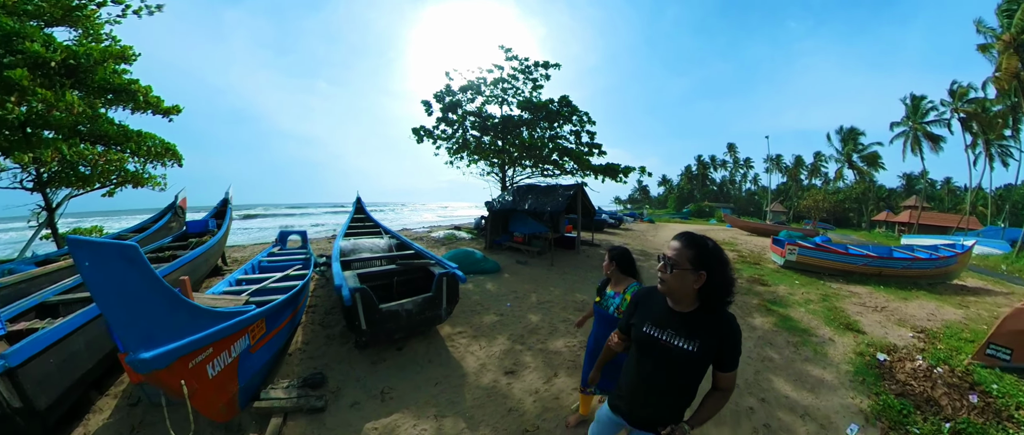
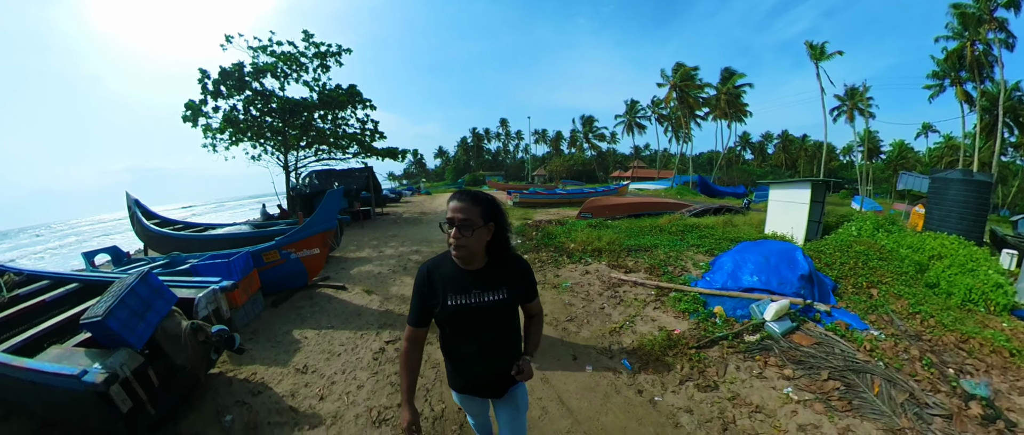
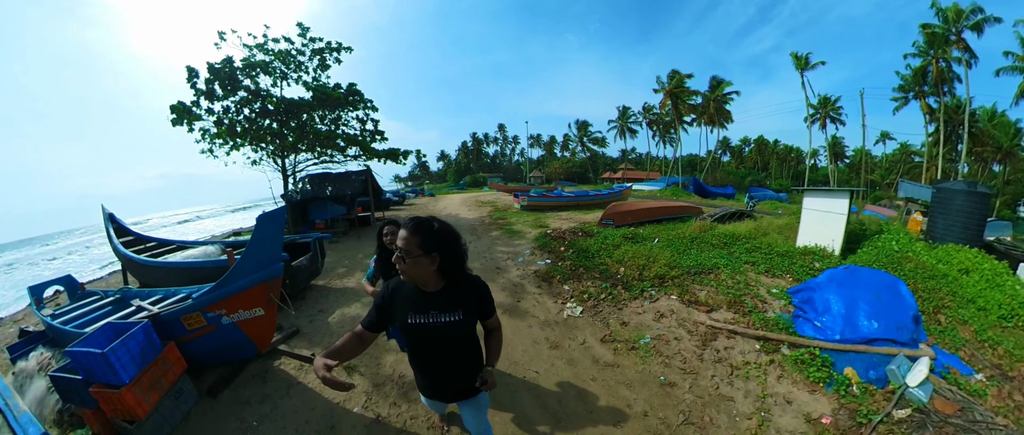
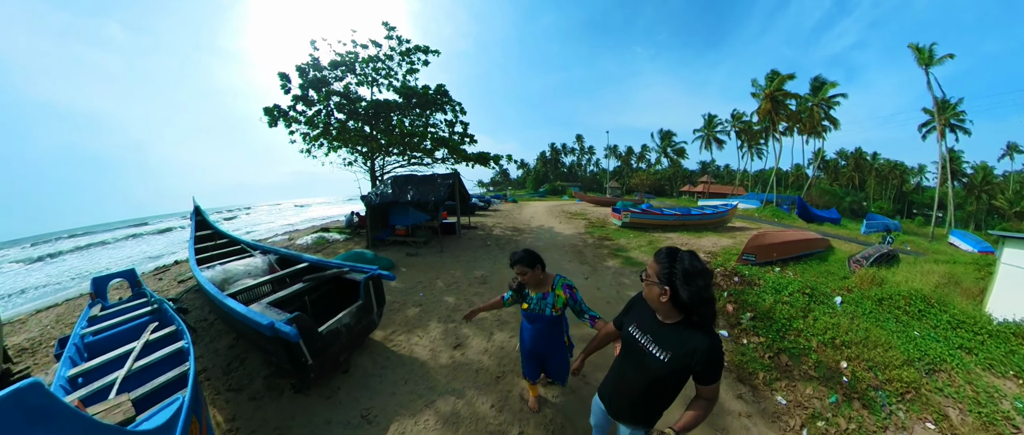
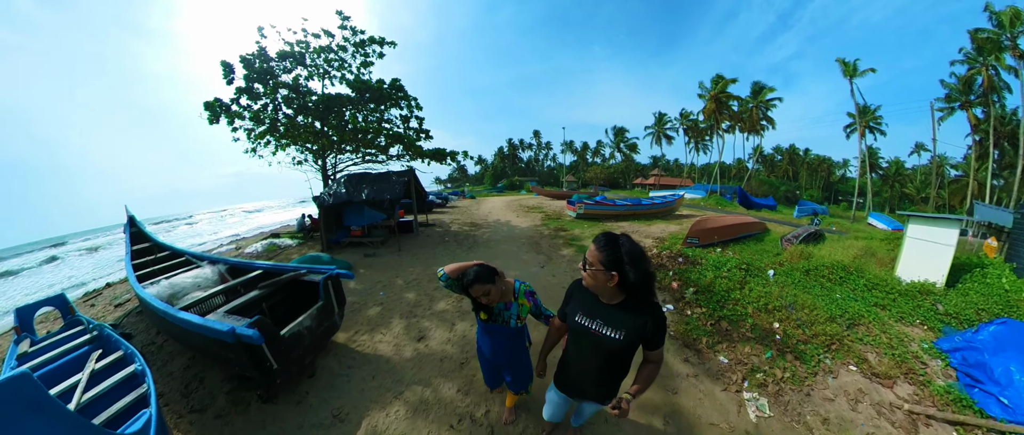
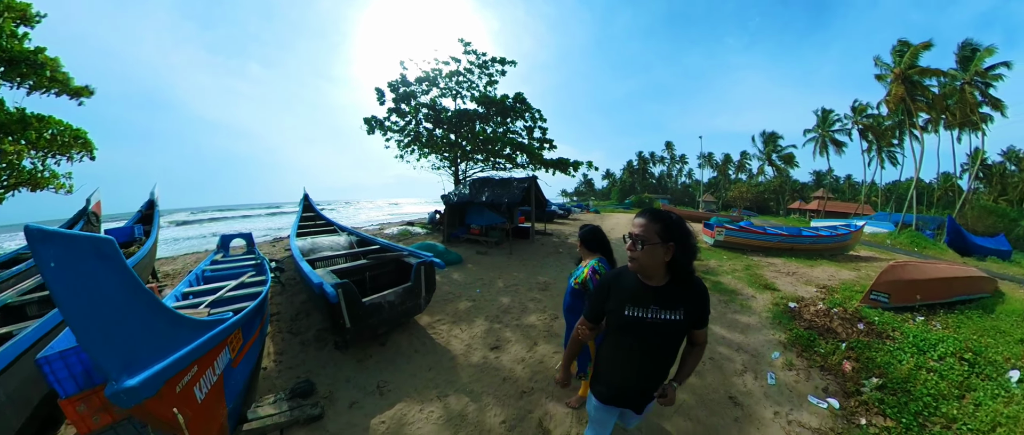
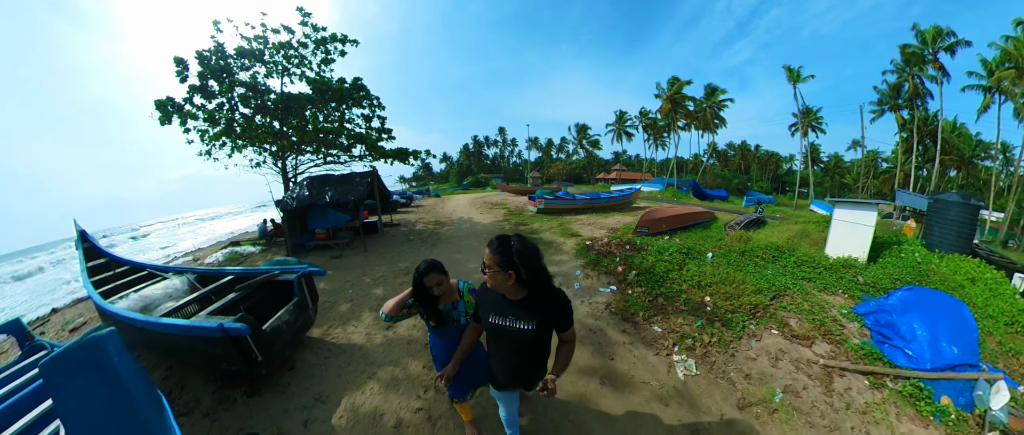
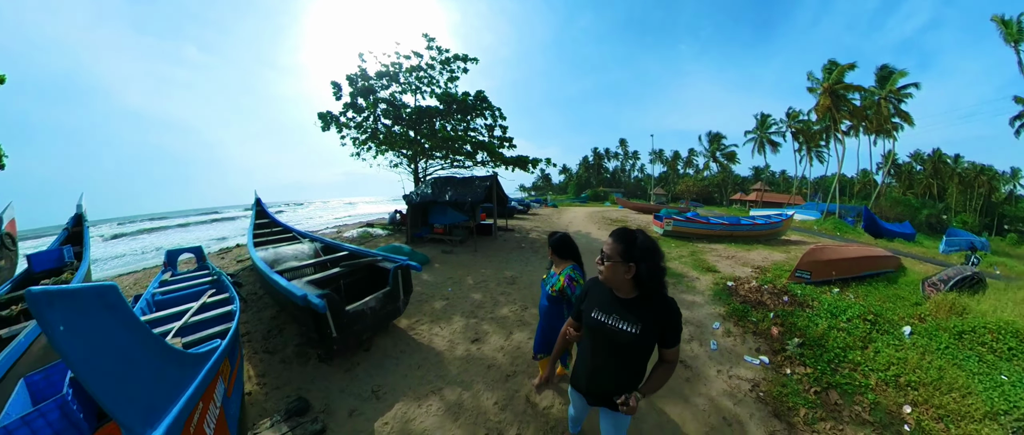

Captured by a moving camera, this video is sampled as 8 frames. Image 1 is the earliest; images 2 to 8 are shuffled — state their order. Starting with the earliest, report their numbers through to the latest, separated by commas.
6, 8, 4, 5, 7, 3, 2
